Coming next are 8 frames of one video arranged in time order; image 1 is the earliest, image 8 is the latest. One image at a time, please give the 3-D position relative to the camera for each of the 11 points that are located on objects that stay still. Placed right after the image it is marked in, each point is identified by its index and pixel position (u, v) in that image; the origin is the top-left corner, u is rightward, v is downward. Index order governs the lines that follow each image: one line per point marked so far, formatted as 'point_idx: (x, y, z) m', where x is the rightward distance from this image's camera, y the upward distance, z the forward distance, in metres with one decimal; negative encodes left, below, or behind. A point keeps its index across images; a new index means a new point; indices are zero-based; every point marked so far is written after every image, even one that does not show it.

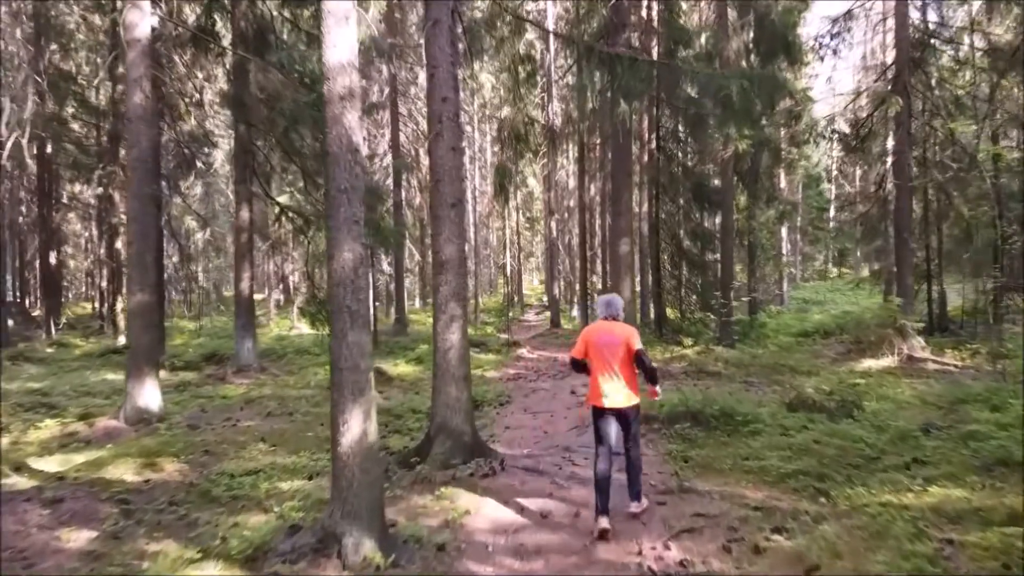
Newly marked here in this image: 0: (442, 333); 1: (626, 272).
0: (-0.7, -0.4, +7.6) m
1: (+2.0, +0.3, +13.6) m
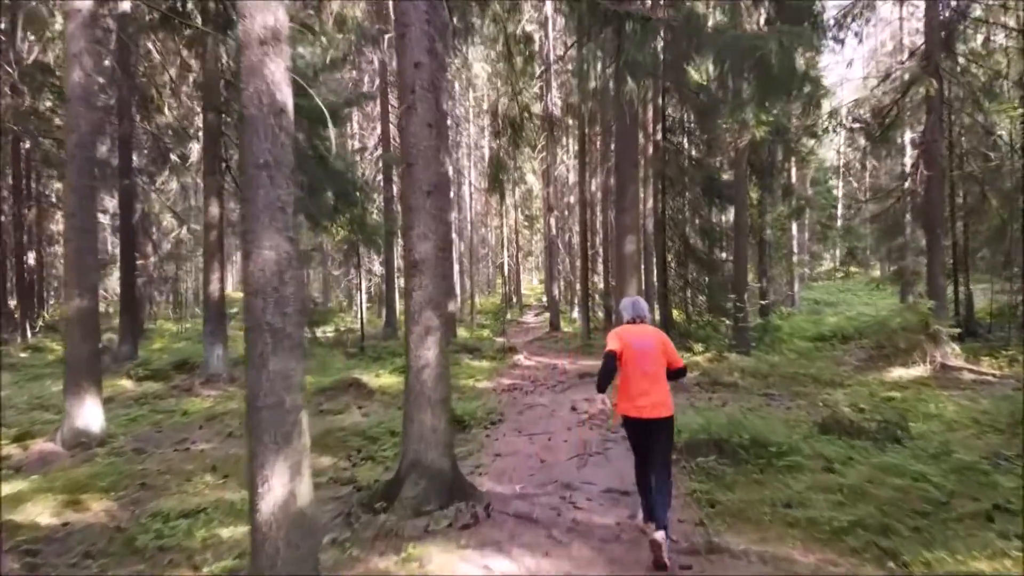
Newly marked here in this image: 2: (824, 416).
0: (-0.8, -0.5, +6.2) m
1: (+1.9, +0.2, +12.2) m
2: (+3.6, -1.5, +9.2) m
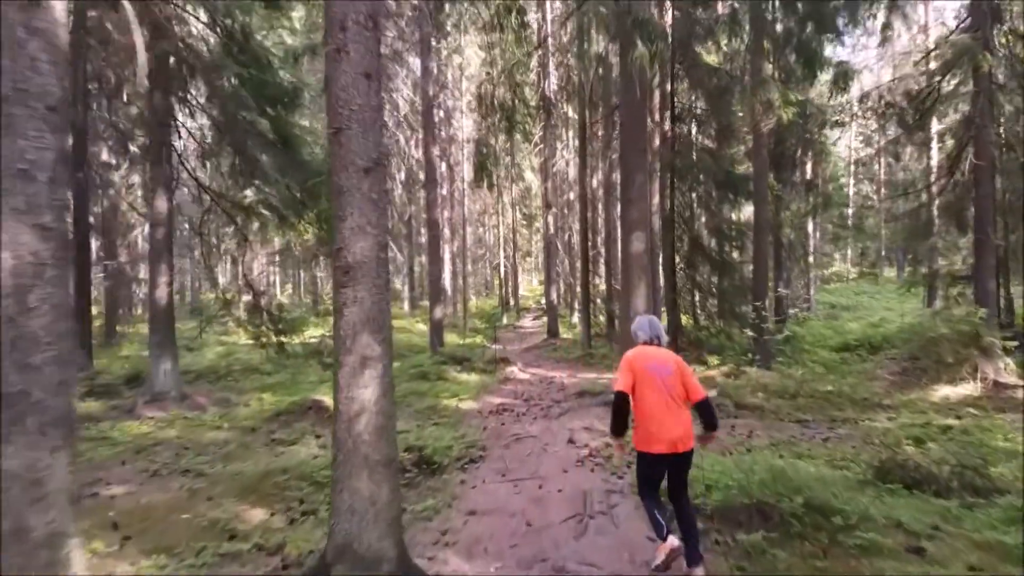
0: (-0.9, -0.6, +4.5) m
1: (+1.7, +0.2, +10.5) m
2: (+3.5, -1.6, +7.5) m
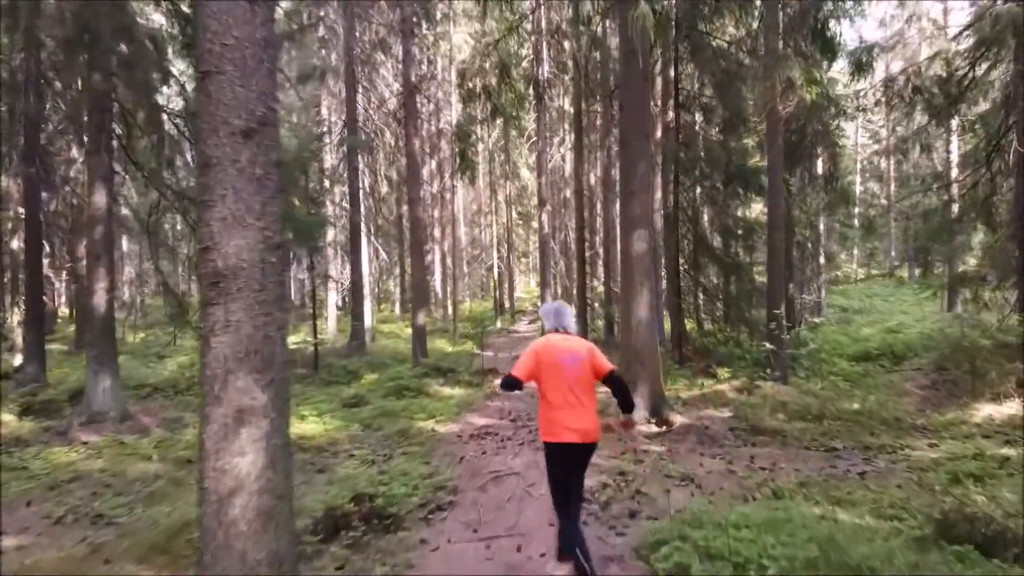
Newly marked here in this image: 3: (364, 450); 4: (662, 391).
0: (-1.1, -0.6, +3.1) m
1: (+1.5, +0.1, +9.1) m
2: (+3.3, -1.7, +6.1) m
3: (-1.6, -1.7, +8.5) m
4: (+1.7, -1.2, +9.0) m
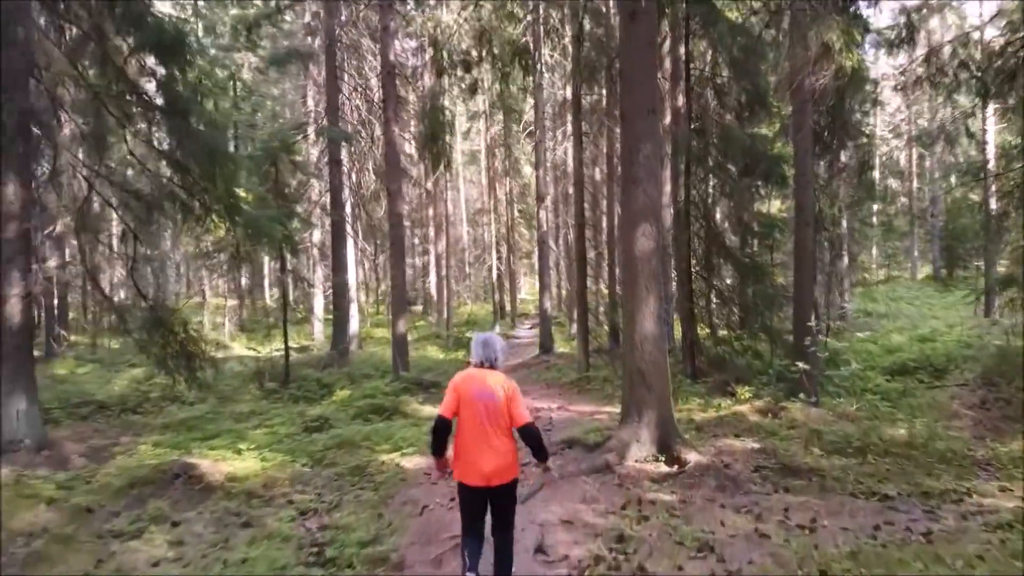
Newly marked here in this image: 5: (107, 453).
0: (-1.4, -0.7, +1.5) m
1: (+1.3, 0.0, +7.5) m
2: (+3.0, -1.7, +4.4) m
3: (-1.8, -1.8, +7.0) m
4: (+1.5, -1.2, +7.4) m
5: (-4.7, -1.9, +9.3) m
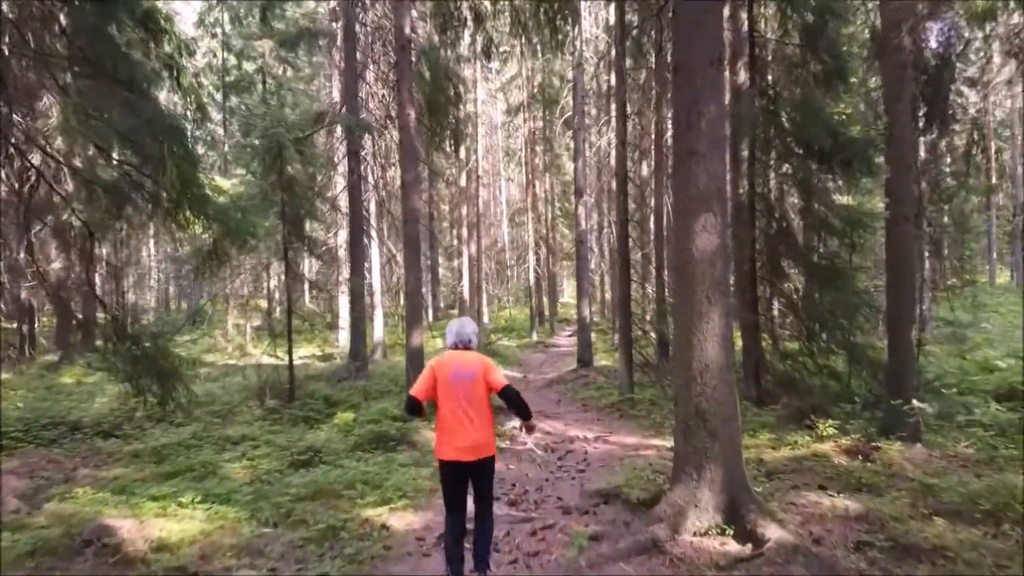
0: (-1.6, -0.8, -0.2) m
1: (+1.4, -0.1, +5.6) m
2: (+3.0, -1.8, +2.4) m
3: (-1.7, -1.9, +5.3) m
4: (+1.6, -1.3, +5.5) m
5: (-4.5, -2.0, +7.8) m
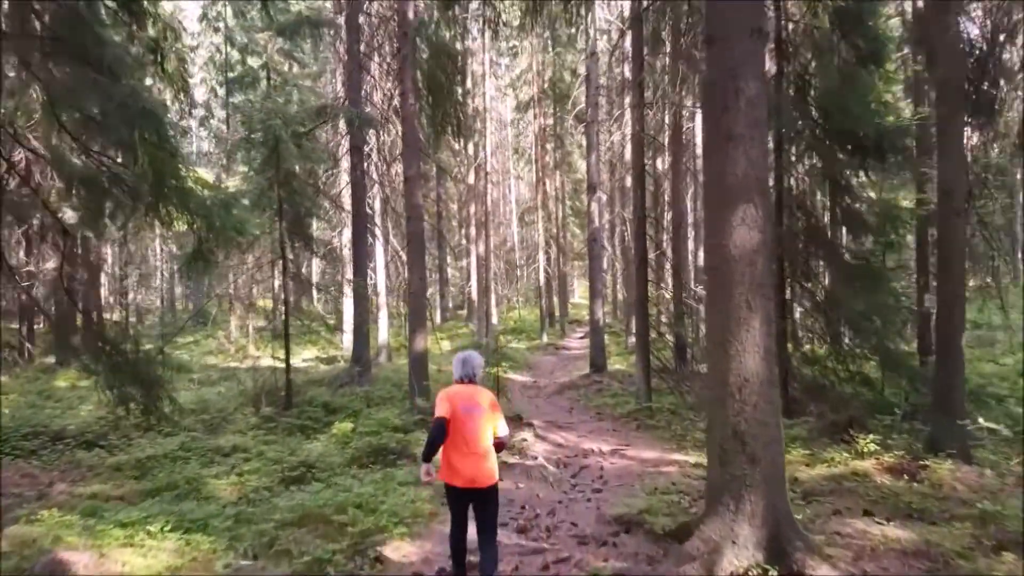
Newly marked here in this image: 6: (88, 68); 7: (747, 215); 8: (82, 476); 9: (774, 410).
0: (-1.6, -0.8, -0.9) m
1: (+1.5, -0.1, +4.9) m
2: (+3.0, -1.8, +1.7) m
3: (-1.7, -1.9, +4.6) m
4: (+1.6, -1.3, +4.8) m
5: (-4.4, -2.0, +7.1) m
6: (-3.4, +1.8, +6.4) m
7: (+1.4, +0.4, +4.7) m
8: (-4.6, -2.0, +8.6) m
9: (+1.6, -0.7, +4.8) m
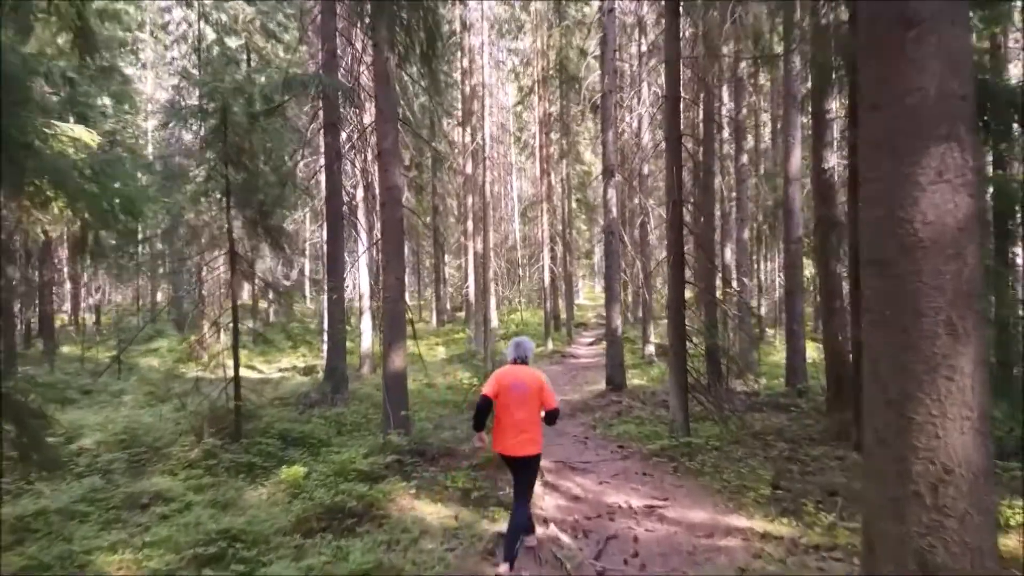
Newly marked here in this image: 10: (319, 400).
0: (-1.7, -0.8, -3.1) m
1: (+1.5, -0.1, +2.7) m
2: (+3.0, -1.9, -0.5) m
3: (-1.7, -1.9, +2.4) m
4: (+1.6, -1.4, +2.6) m
5: (-4.4, -2.1, +5.0) m
6: (-3.4, +1.7, +4.3) m
7: (+1.4, +0.4, +2.5) m
8: (-4.6, -2.0, +6.4) m
9: (+1.6, -0.8, +2.6) m
10: (-3.0, -1.7, +12.3) m
